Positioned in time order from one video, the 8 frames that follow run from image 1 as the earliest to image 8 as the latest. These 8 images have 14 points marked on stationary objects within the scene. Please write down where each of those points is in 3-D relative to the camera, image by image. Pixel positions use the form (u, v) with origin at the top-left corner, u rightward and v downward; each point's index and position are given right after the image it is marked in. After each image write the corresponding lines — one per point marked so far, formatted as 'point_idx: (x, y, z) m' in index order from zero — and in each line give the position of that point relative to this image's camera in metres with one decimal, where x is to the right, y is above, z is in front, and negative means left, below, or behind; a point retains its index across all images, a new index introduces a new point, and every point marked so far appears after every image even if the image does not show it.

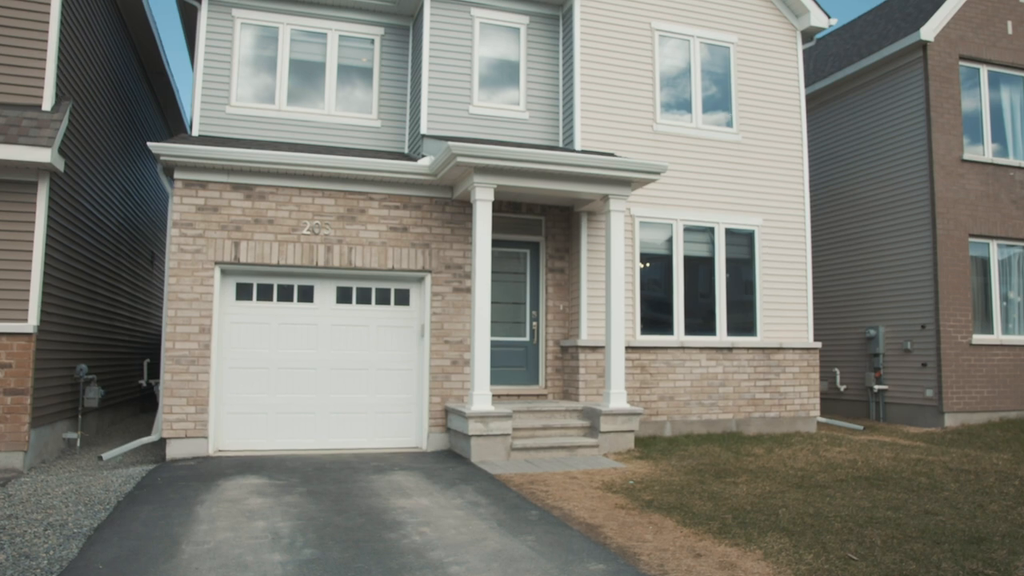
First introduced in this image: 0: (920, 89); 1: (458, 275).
0: (+6.3, +3.1, +12.6) m
1: (-0.7, +0.2, +9.9) m
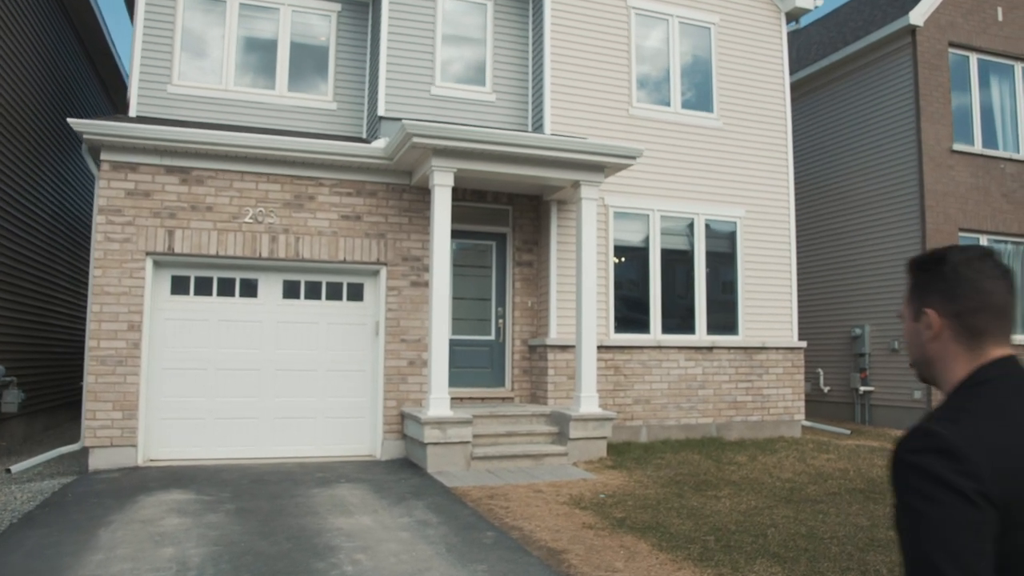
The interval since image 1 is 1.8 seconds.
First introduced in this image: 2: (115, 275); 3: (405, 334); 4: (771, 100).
0: (+5.8, +3.1, +12.0) m
1: (-1.1, +0.2, +9.1) m
2: (-4.0, +0.1, +8.2) m
3: (-1.2, -0.5, +9.0) m
4: (+3.6, +2.6, +11.4) m
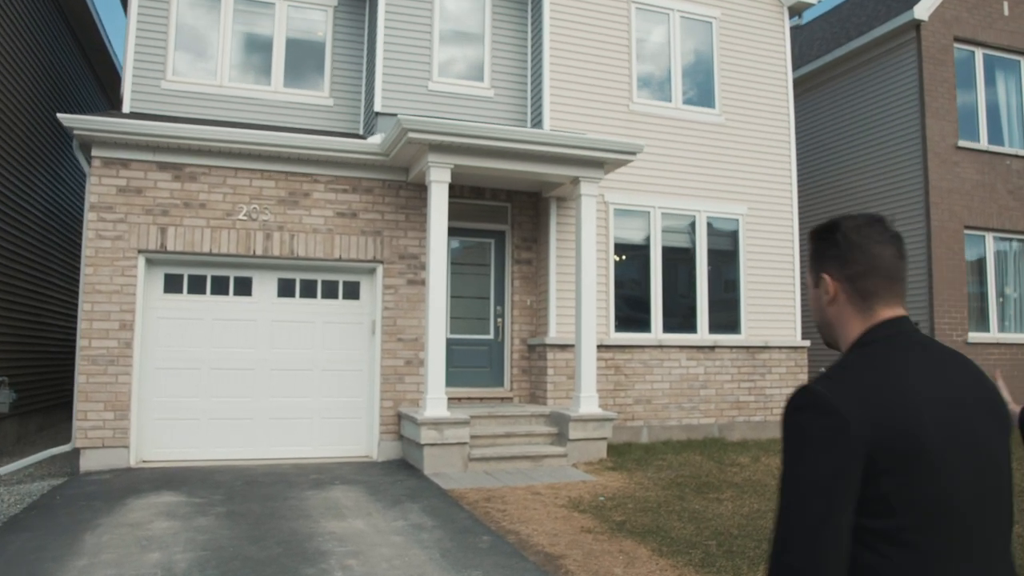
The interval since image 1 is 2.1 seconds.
0: (+5.8, +3.1, +11.8) m
1: (-1.1, +0.2, +9.0) m
2: (-4.0, +0.1, +8.1) m
3: (-1.2, -0.5, +8.9) m
4: (+3.6, +2.6, +11.2) m
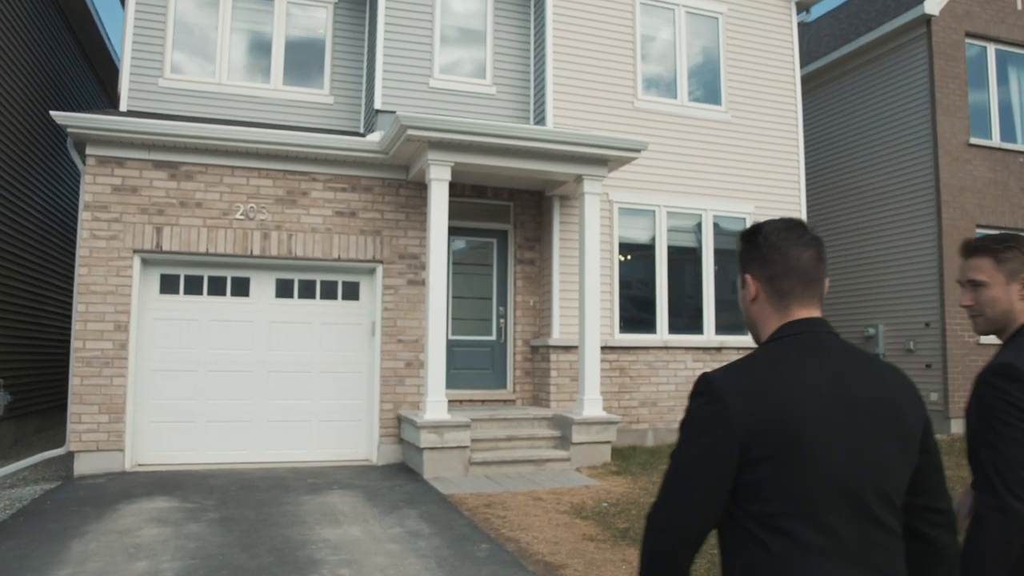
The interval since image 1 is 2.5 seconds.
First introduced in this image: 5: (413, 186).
0: (+5.9, +3.1, +11.6) m
1: (-1.1, +0.2, +8.8) m
2: (-4.0, +0.1, +7.9) m
3: (-1.2, -0.5, +8.7) m
4: (+3.6, +2.6, +11.0) m
5: (-1.1, +1.1, +8.9) m
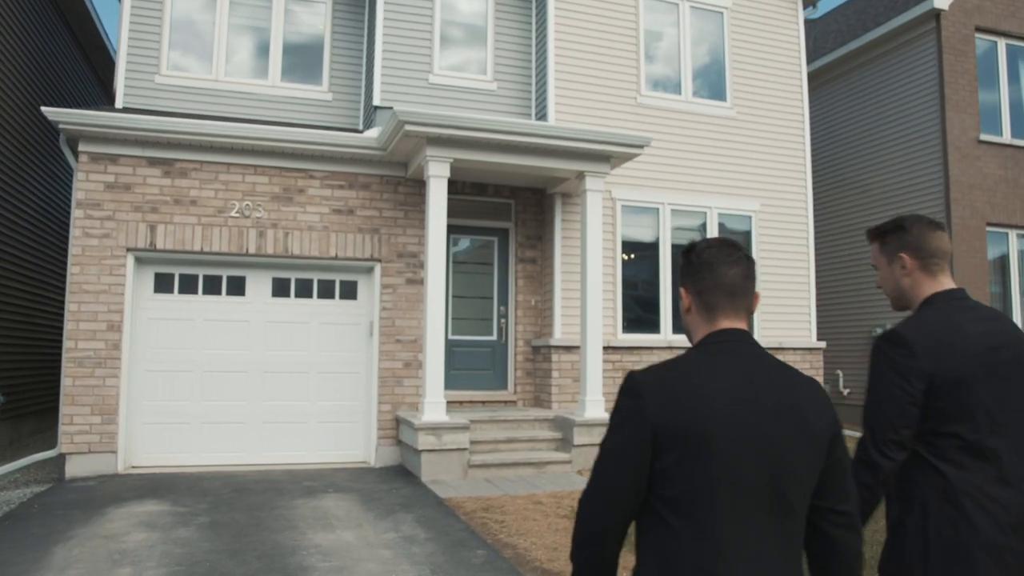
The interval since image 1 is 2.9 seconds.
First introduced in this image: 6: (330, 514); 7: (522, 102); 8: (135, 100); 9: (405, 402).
0: (+5.9, +3.2, +11.4) m
1: (-1.1, +0.2, +8.6) m
2: (-4.0, +0.2, +7.8) m
3: (-1.2, -0.5, +8.5) m
4: (+3.7, +2.7, +10.8) m
5: (-1.1, +1.1, +8.7) m
6: (-1.4, -1.7, +6.1) m
7: (+0.1, +2.3, +10.0) m
8: (-4.4, +2.2, +9.5) m
9: (-1.1, -1.2, +8.5) m
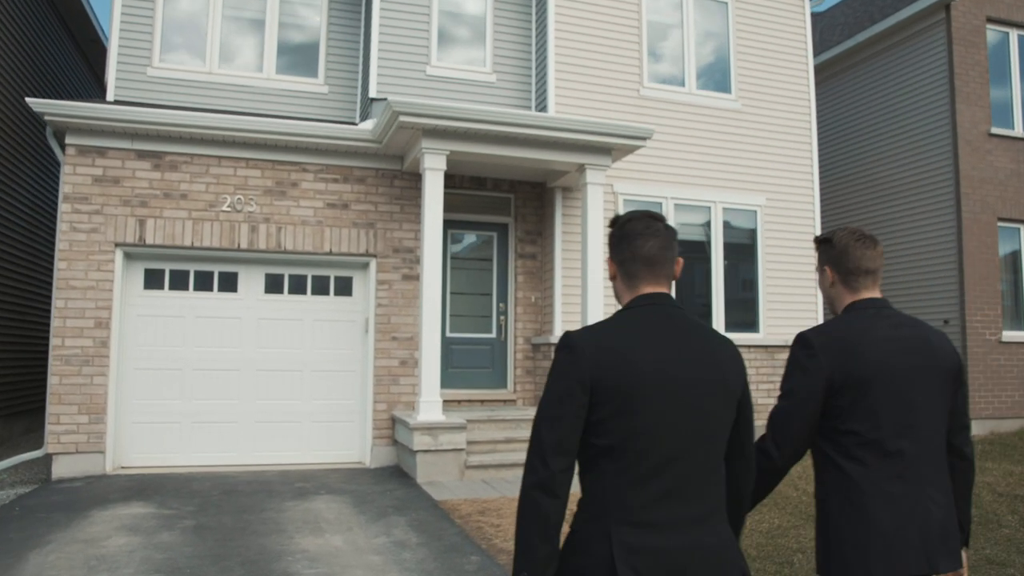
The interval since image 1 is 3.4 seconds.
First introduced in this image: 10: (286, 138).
0: (+5.9, +3.2, +11.2) m
1: (-1.1, +0.3, +8.4) m
2: (-4.0, +0.2, +7.6) m
3: (-1.2, -0.4, +8.3) m
4: (+3.7, +2.7, +10.6) m
5: (-1.1, +1.2, +8.5) m
6: (-1.4, -1.7, +5.9) m
7: (+0.1, +2.3, +9.8) m
8: (-4.4, +2.2, +9.3) m
9: (-1.1, -1.2, +8.3) m
10: (-2.2, +1.5, +8.0) m
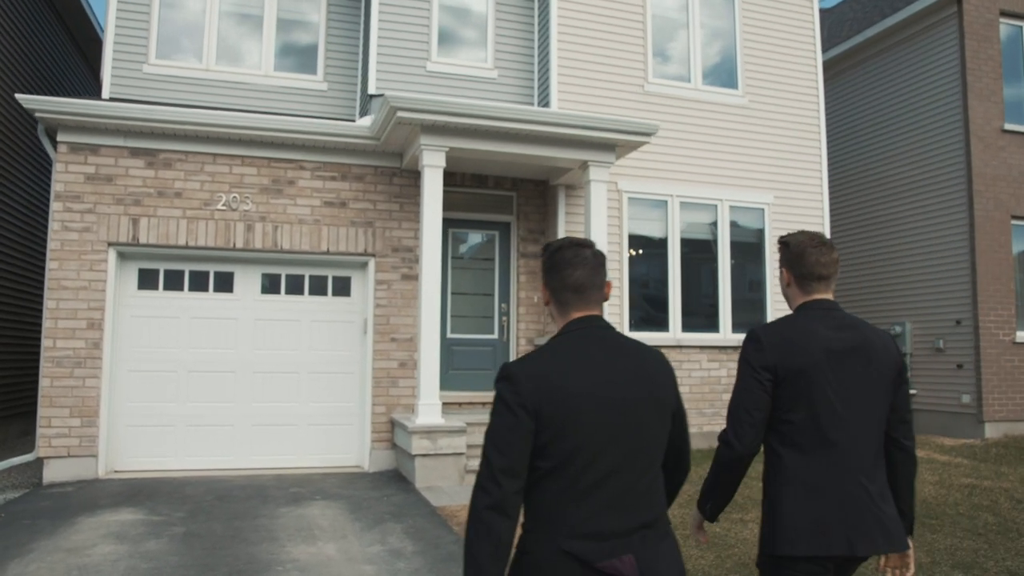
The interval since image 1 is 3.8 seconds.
0: (+5.9, +3.2, +10.9) m
1: (-1.0, +0.3, +8.3) m
2: (-4.0, +0.2, +7.4) m
3: (-1.2, -0.4, +8.2) m
4: (+3.7, +2.7, +10.4) m
5: (-1.1, +1.2, +8.3) m
6: (-1.4, -1.7, +5.7) m
7: (+0.1, +2.3, +9.6) m
8: (-4.4, +2.2, +9.1) m
9: (-1.1, -1.2, +8.1) m
10: (-2.2, +1.5, +7.9) m
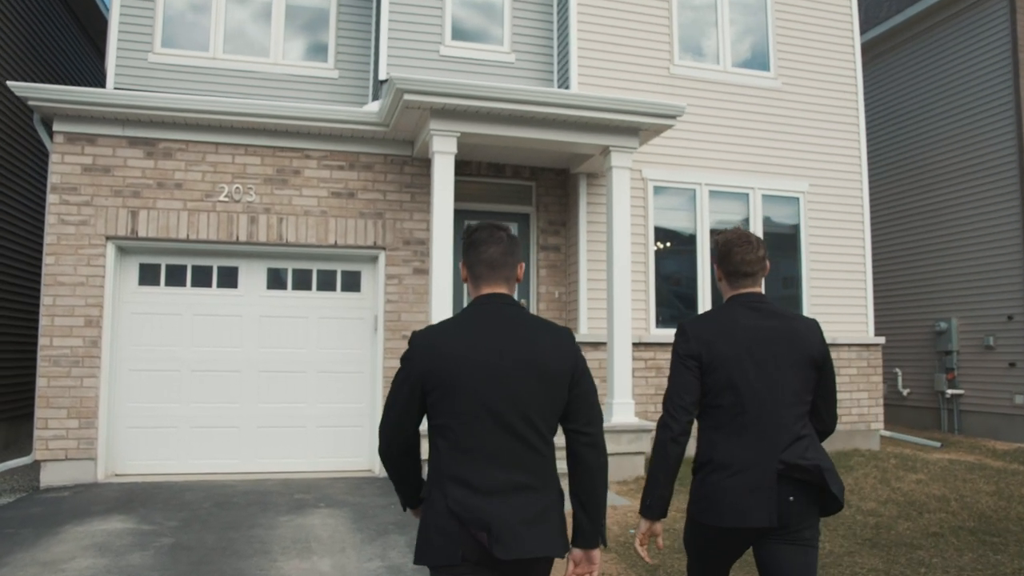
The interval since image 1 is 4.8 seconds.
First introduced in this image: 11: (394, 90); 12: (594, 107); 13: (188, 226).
0: (+6.2, +3.3, +10.3) m
1: (-0.9, +0.3, +7.8) m
2: (-3.9, +0.2, +7.1) m
3: (-1.0, -0.4, +7.7) m
4: (+3.9, +2.8, +9.8) m
5: (-0.9, +1.2, +7.9) m
6: (-1.3, -1.6, +5.3) m
7: (+0.4, +2.4, +9.1) m
8: (-4.2, +2.2, +8.8) m
9: (-0.9, -1.1, +7.7) m
10: (-2.1, +1.5, +7.5) m
11: (-1.0, +1.7, +6.9) m
12: (+0.7, +1.6, +7.4) m
13: (-2.9, +0.6, +7.4) m
